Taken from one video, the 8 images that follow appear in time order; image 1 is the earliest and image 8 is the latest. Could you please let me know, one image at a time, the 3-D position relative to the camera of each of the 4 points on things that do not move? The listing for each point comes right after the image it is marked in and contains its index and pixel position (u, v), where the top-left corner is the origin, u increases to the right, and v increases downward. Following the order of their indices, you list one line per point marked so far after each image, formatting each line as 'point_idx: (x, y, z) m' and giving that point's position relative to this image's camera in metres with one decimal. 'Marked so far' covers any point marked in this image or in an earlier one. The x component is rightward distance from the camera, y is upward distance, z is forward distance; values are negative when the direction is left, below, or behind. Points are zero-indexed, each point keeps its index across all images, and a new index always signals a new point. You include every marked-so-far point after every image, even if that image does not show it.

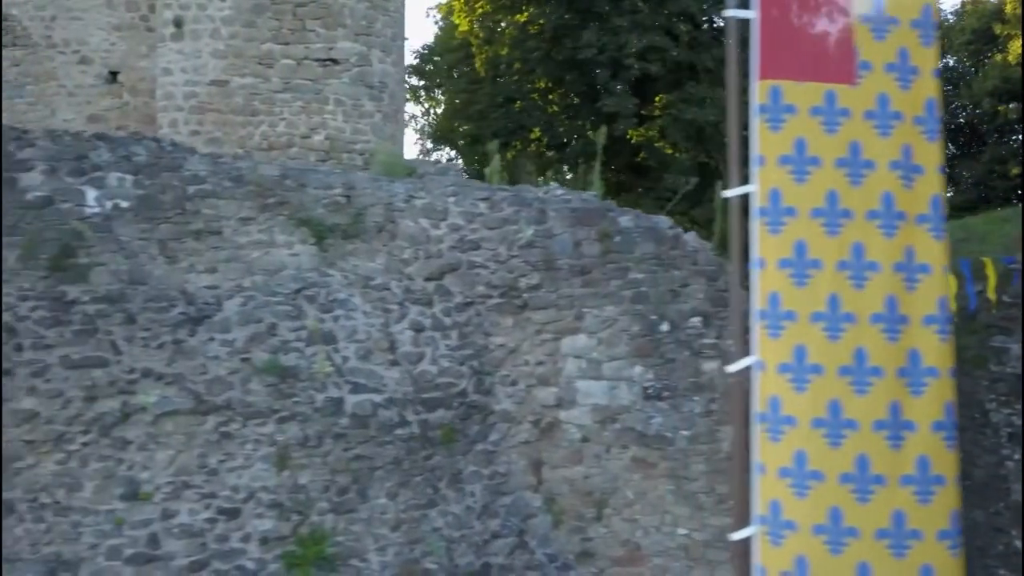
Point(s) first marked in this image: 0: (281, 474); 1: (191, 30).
0: (-1.0, -0.8, +4.3) m
1: (-2.2, +1.7, +6.5) m
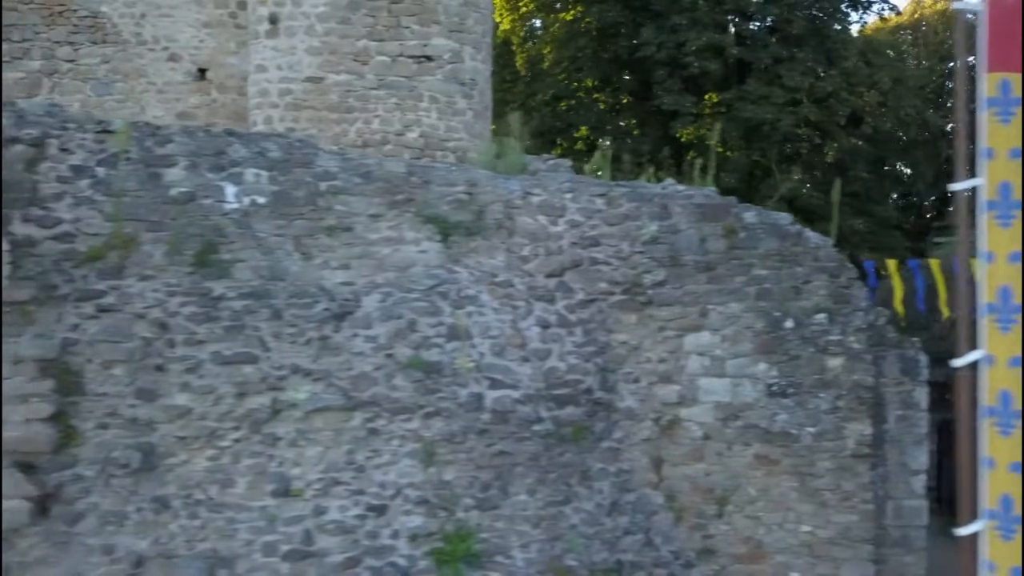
0: (-0.4, -0.8, +4.2) m
1: (-1.5, +1.8, +6.5) m
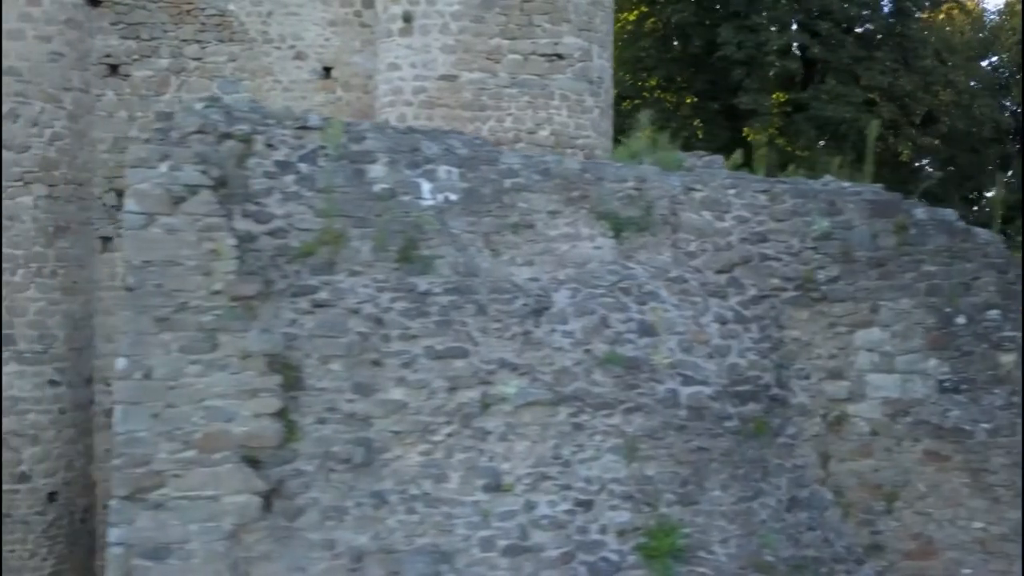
0: (+0.5, -0.8, +4.2) m
1: (-0.6, +1.8, +6.5) m
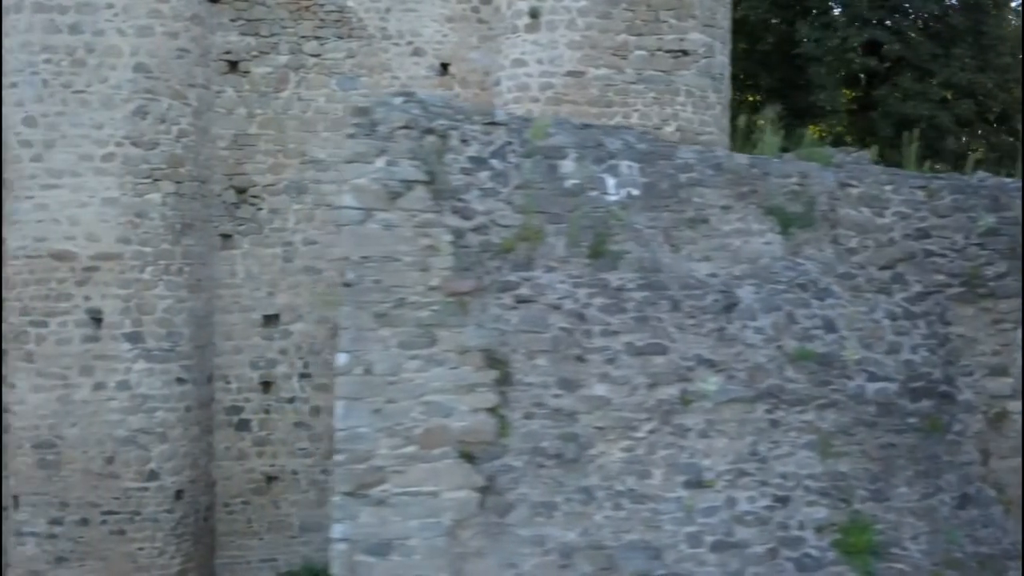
0: (+1.4, -0.8, +4.2) m
1: (+0.2, +1.8, +6.5) m
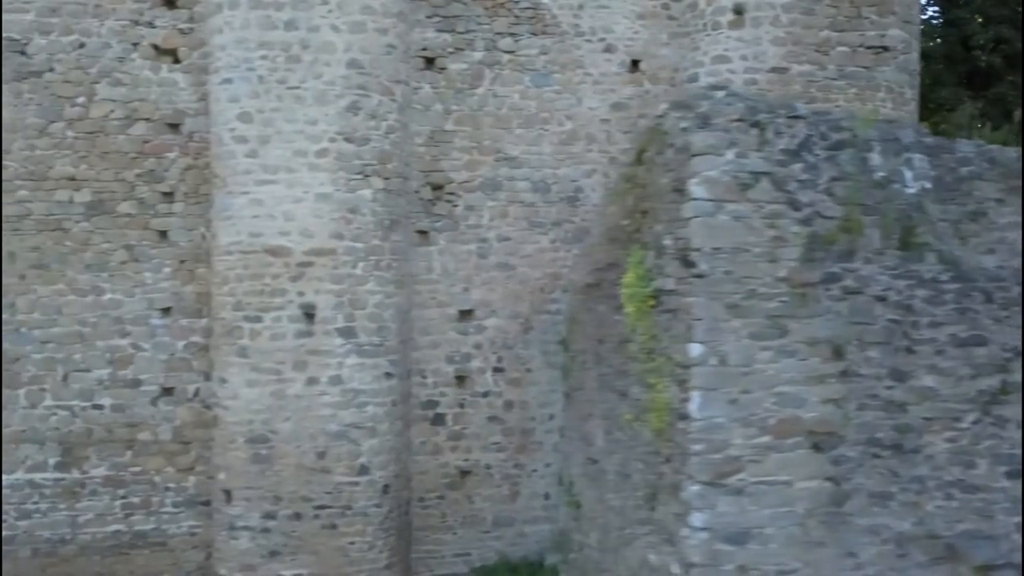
0: (+2.8, -0.7, +4.3) m
1: (+1.6, +1.8, +6.5) m
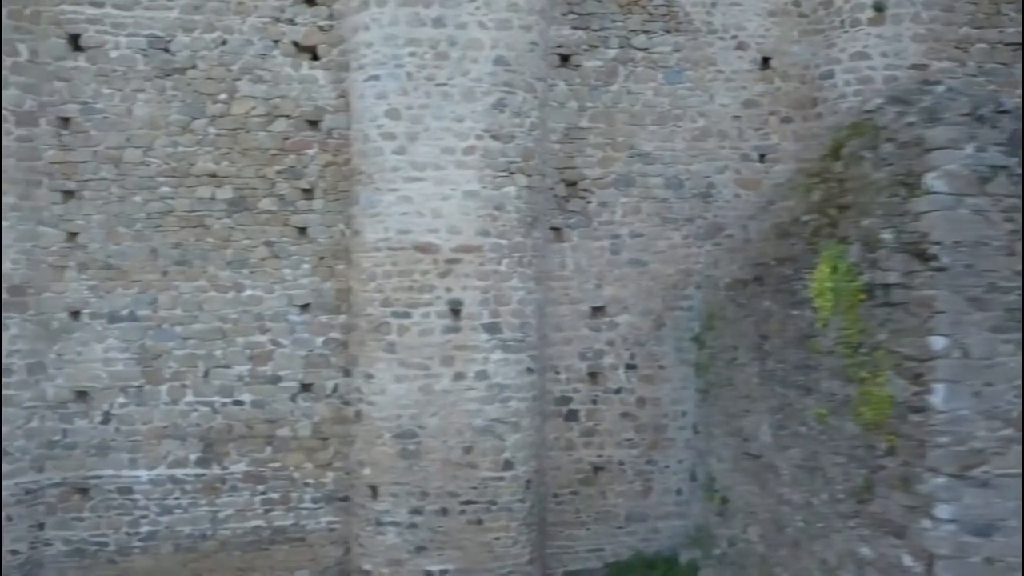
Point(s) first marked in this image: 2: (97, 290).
0: (+3.7, -0.7, +4.3) m
1: (+2.6, +1.9, +6.5) m
2: (-2.8, 0.0, +6.5) m
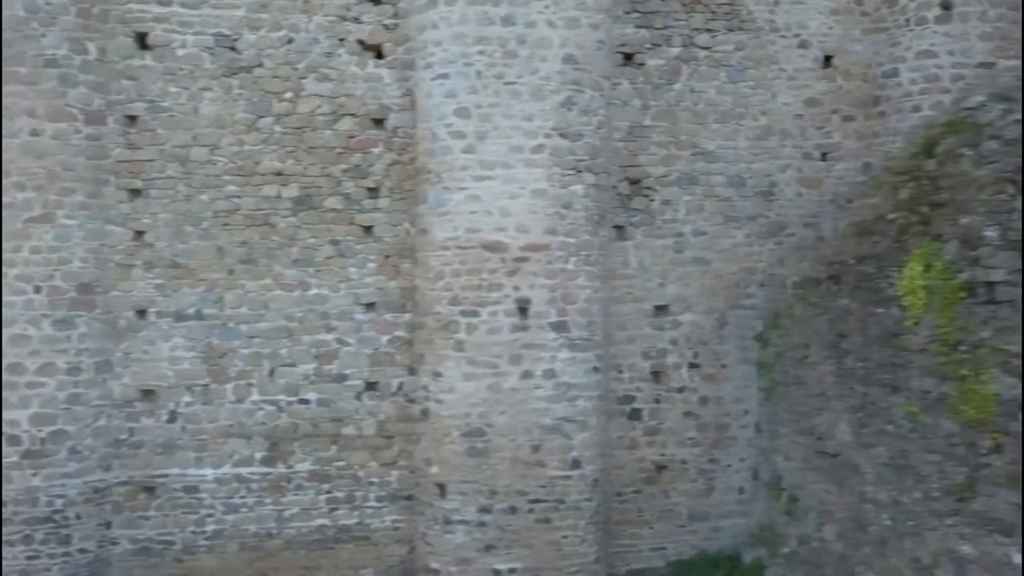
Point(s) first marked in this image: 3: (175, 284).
0: (+4.2, -0.7, +4.3) m
1: (+3.0, +1.9, +6.5) m
2: (-2.4, 0.0, +6.5) m
3: (-2.3, 0.0, +6.5) m
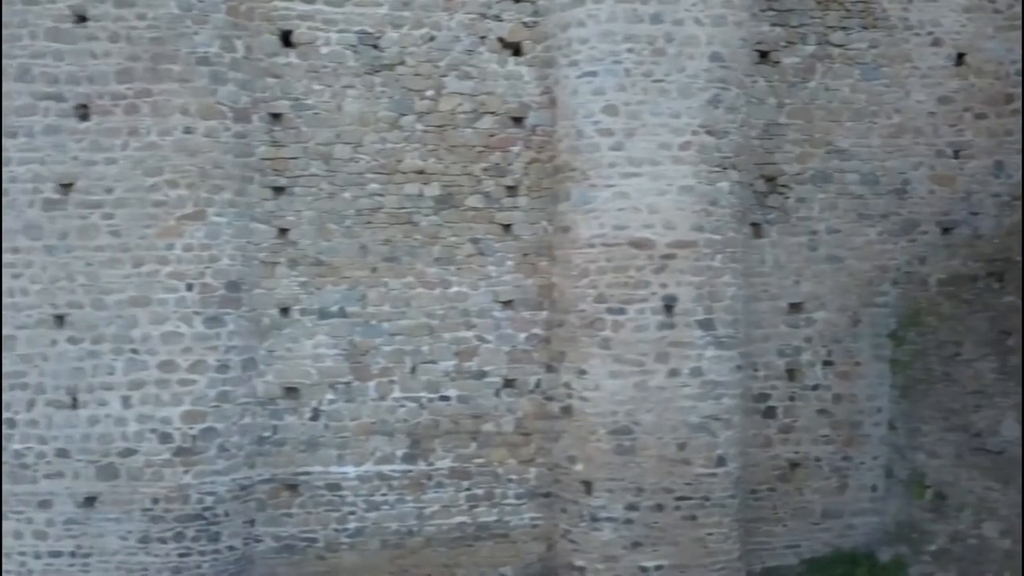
0: (+5.1, -0.7, +4.3) m
1: (+4.0, +1.9, +6.5) m
2: (-1.4, 0.0, +6.5) m
3: (-1.3, 0.0, +6.5) m
